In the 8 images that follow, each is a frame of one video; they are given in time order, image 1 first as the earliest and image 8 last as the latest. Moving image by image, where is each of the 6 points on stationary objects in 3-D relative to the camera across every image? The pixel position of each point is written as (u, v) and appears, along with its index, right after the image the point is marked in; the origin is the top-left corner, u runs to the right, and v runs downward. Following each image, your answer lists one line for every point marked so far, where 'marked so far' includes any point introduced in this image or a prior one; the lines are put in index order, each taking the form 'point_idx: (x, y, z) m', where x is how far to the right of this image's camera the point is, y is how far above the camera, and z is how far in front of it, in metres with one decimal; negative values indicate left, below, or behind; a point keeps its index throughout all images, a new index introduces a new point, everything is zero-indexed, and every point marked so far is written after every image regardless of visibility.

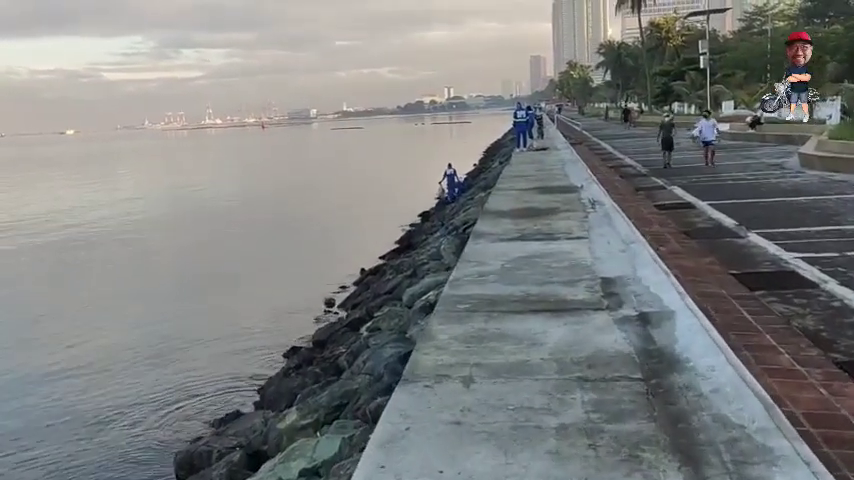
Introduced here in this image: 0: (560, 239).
0: (+1.4, 0.0, +7.8) m
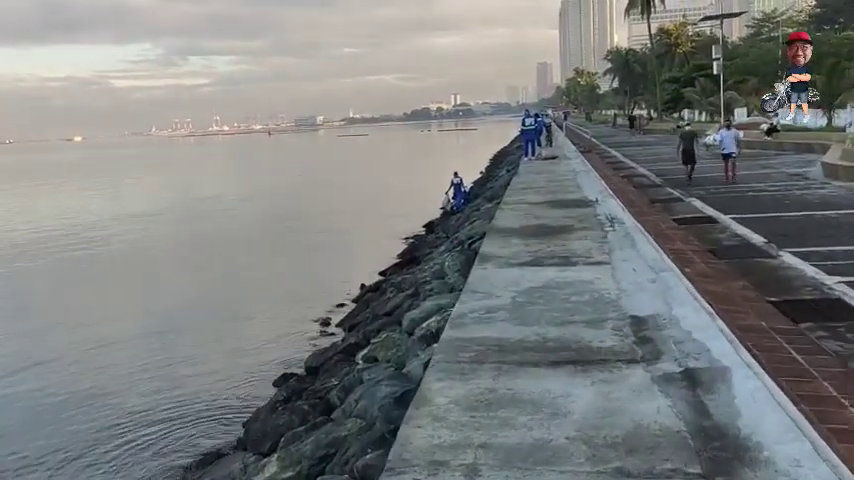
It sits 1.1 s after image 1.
0: (+1.4, -0.2, +6.9) m
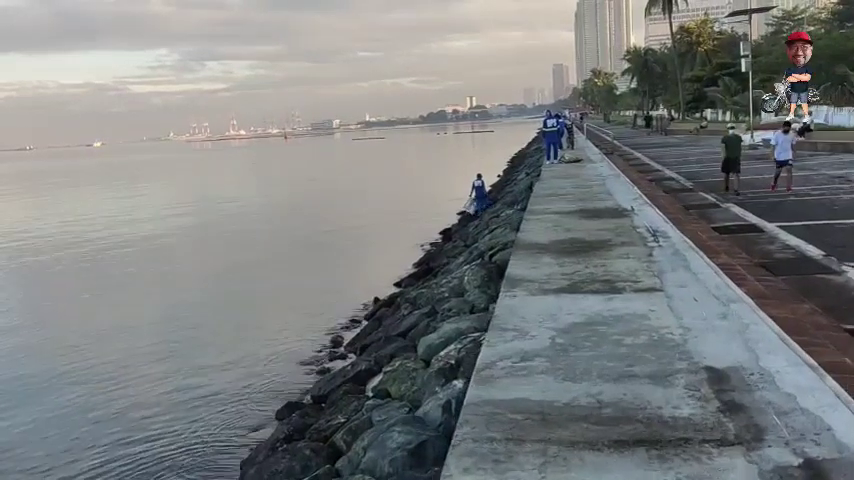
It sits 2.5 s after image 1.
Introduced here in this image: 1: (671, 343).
0: (+1.5, -0.4, +5.8) m
1: (+1.4, -0.6, +4.4) m
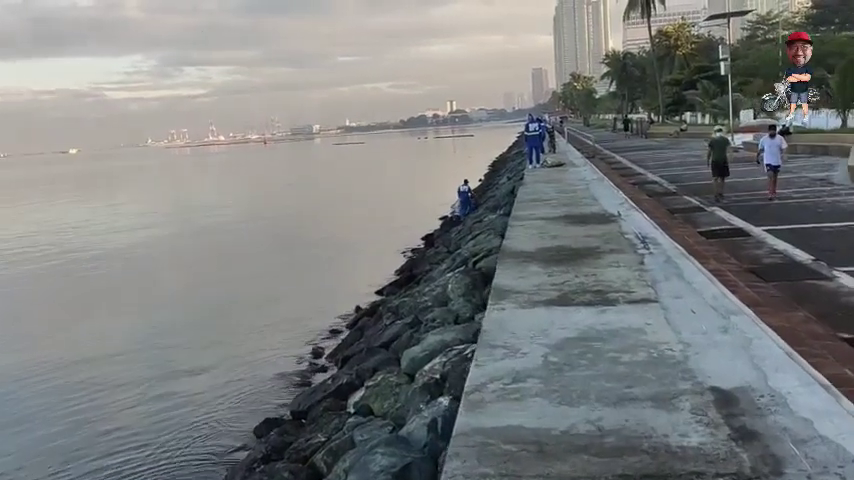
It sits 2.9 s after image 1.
0: (+1.4, -0.5, +5.5) m
1: (+1.3, -0.7, +4.1) m
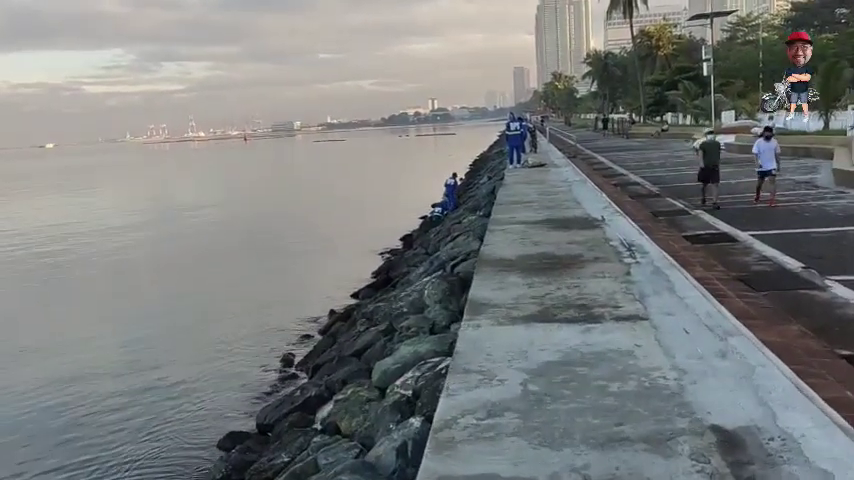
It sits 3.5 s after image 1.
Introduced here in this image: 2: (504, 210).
0: (+1.2, -0.5, +5.1) m
1: (+1.2, -0.7, +3.7) m
2: (+1.2, +0.5, +11.3) m
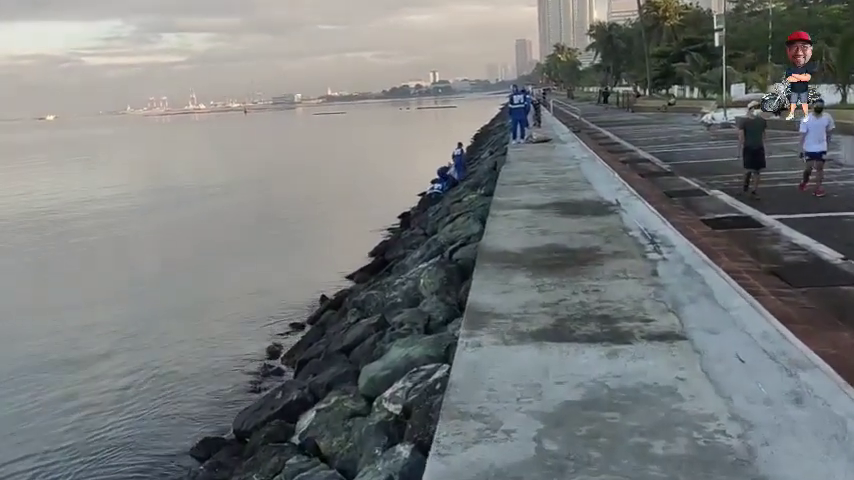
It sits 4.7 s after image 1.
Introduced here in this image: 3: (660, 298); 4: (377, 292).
0: (+1.1, -0.5, +4.1) m
1: (+1.1, -0.8, +2.8) m
2: (+1.1, +0.7, +10.3) m
3: (+1.5, -0.4, +4.8) m
4: (-0.8, -0.8, +11.3) m
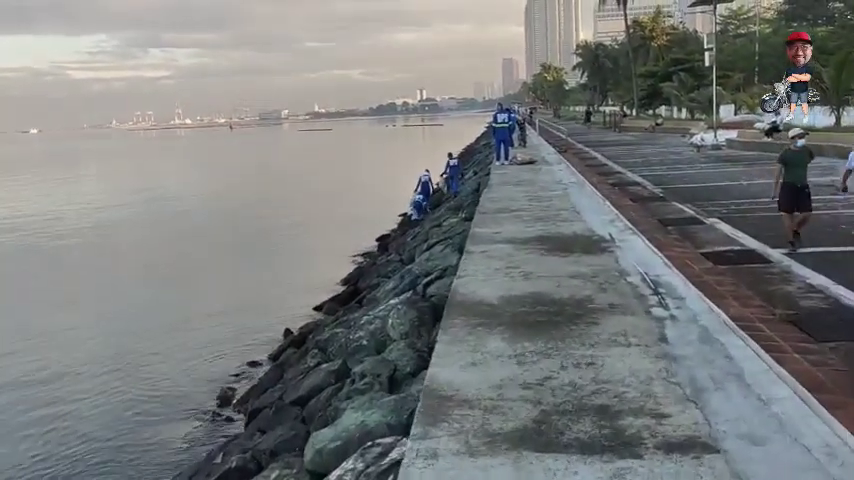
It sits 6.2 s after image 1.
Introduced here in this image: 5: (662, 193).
0: (+0.9, -0.8, +3.0) m
1: (+0.9, -1.1, +1.6) m
2: (+0.7, +0.2, +9.2) m
3: (+1.2, -0.7, +3.7) m
4: (-1.1, -1.2, +10.2) m
5: (+5.0, +1.0, +15.9) m
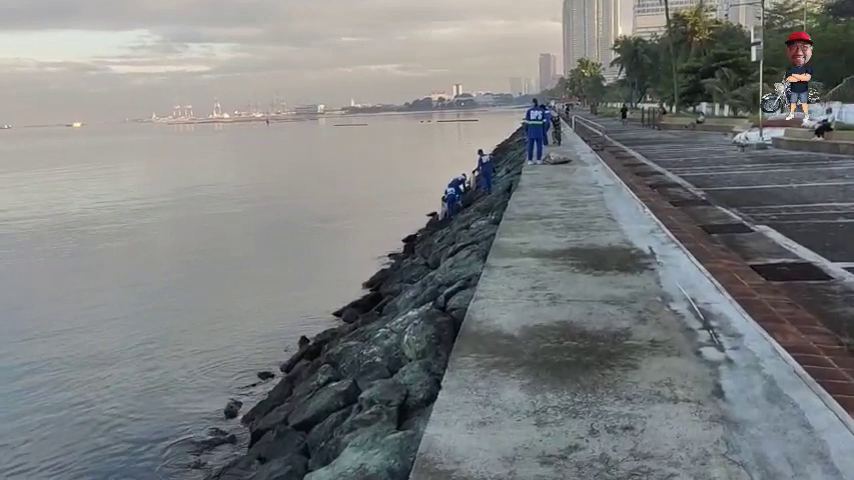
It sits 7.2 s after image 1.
0: (+0.8, -1.0, +2.2) m
1: (+0.7, -1.2, +0.8) m
2: (+1.0, +0.1, +8.4) m
3: (+1.2, -0.8, +2.9) m
4: (-0.9, -1.3, +9.5) m
5: (+5.5, +0.9, +14.9) m
